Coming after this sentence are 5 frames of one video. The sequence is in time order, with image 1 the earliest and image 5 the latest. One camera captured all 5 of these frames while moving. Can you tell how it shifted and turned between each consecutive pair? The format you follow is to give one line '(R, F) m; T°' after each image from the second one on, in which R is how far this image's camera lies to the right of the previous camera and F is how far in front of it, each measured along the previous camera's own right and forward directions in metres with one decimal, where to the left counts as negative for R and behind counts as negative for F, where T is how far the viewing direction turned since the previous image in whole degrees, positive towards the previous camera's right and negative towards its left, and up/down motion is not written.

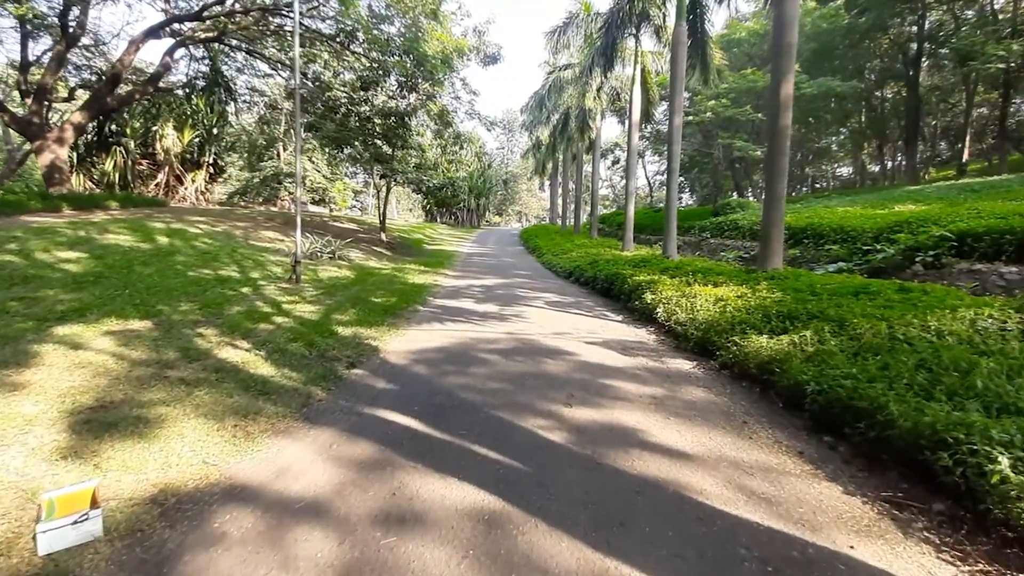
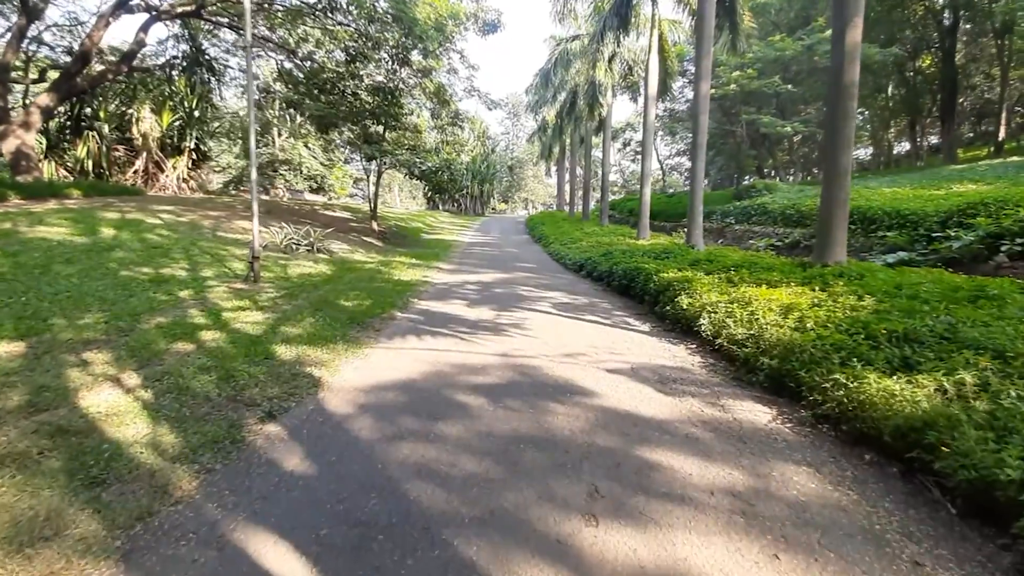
(+0.1, +1.7) m; -1°
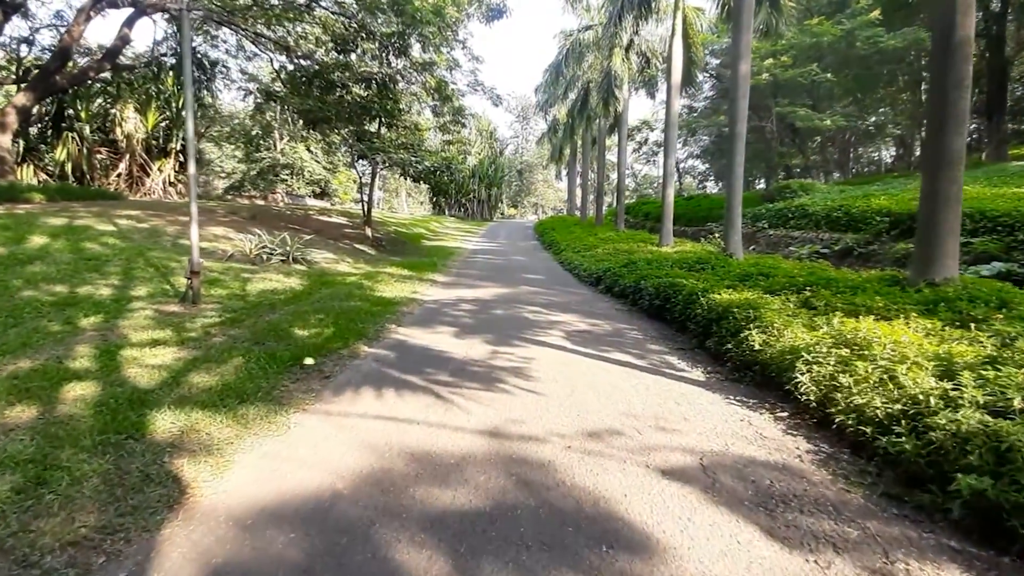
(+0.1, +1.8) m; -1°
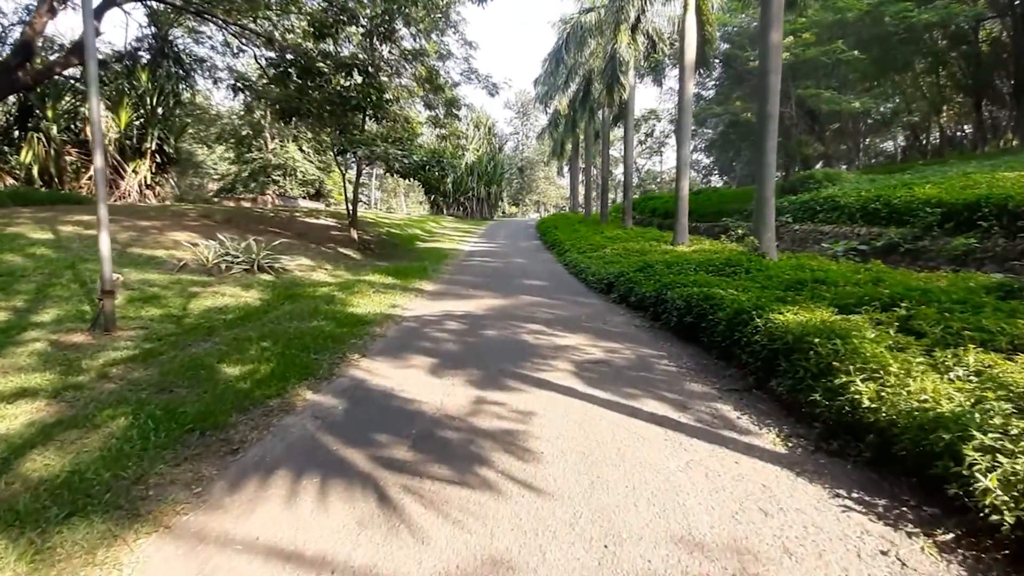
(+0.1, +1.4) m; 0°
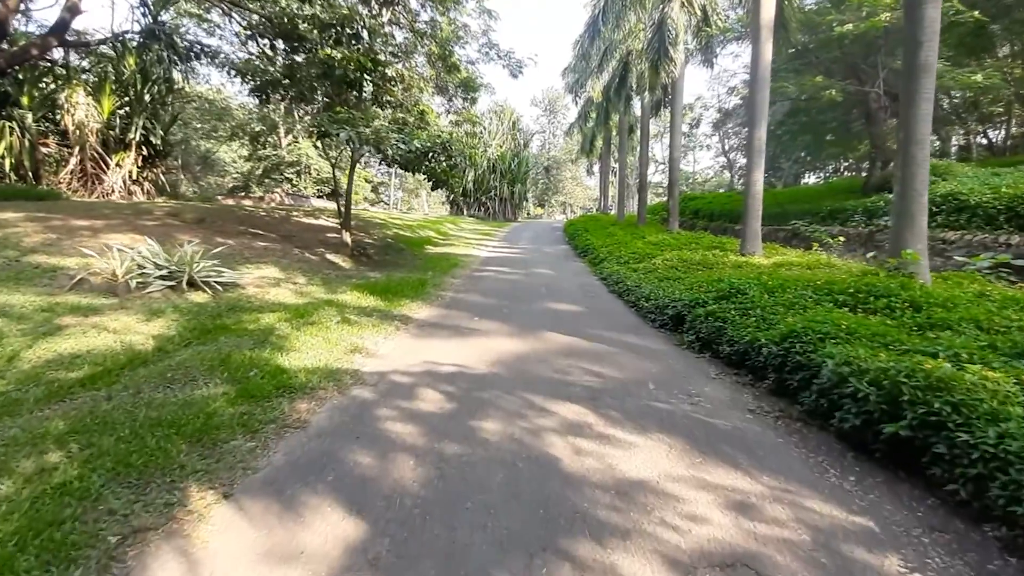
(0.0, +2.7) m; -3°
